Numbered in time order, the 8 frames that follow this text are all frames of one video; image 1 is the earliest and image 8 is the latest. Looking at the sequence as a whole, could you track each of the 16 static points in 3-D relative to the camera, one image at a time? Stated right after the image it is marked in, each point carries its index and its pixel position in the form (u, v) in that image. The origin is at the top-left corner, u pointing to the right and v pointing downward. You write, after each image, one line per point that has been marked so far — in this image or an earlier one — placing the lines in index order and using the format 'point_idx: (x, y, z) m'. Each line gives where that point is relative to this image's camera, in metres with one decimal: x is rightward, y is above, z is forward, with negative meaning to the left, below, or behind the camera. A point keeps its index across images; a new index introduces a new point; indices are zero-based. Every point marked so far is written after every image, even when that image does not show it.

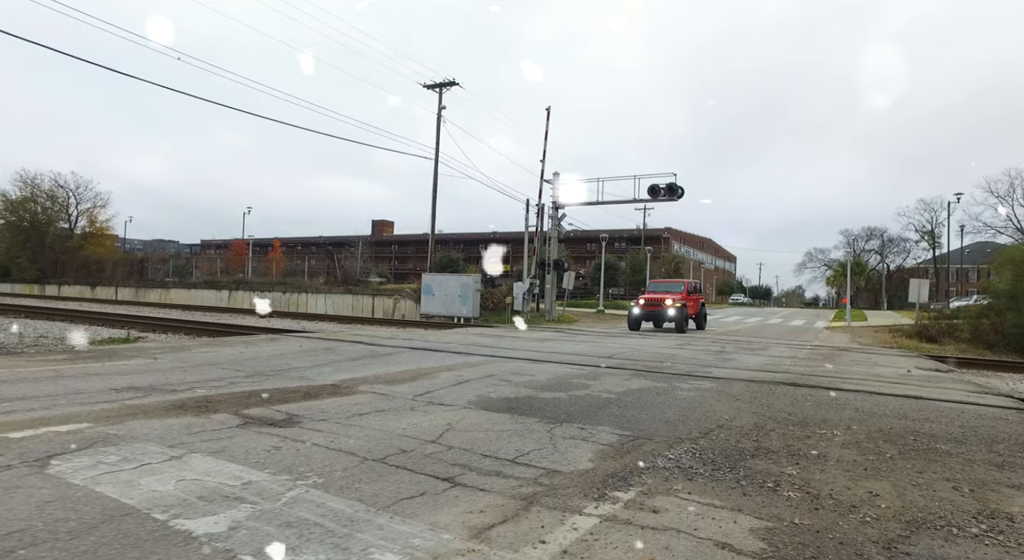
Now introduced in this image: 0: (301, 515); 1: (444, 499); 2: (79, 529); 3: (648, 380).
0: (-1.2, -1.4, +3.5) m
1: (-0.4, -1.4, +4.0) m
2: (-2.3, -1.3, +3.2) m
3: (+2.3, -1.7, +10.3) m
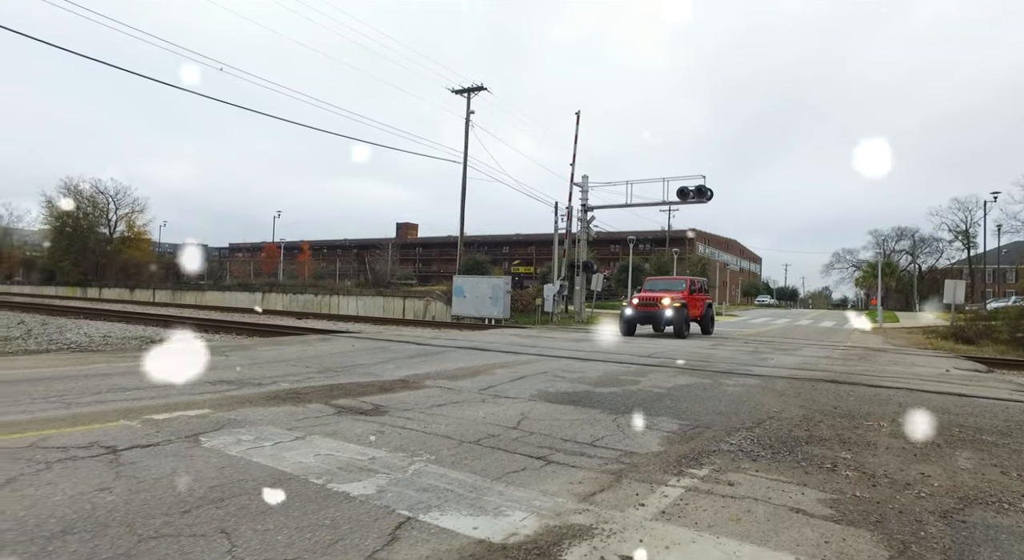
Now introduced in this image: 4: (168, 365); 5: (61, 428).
0: (-0.5, -1.4, +4.1) m
1: (+0.3, -1.5, +4.6) m
2: (-1.6, -1.3, +3.9) m
3: (+3.3, -1.7, +10.8) m
4: (-6.0, -1.5, +10.4) m
5: (-3.9, -1.3, +5.1) m
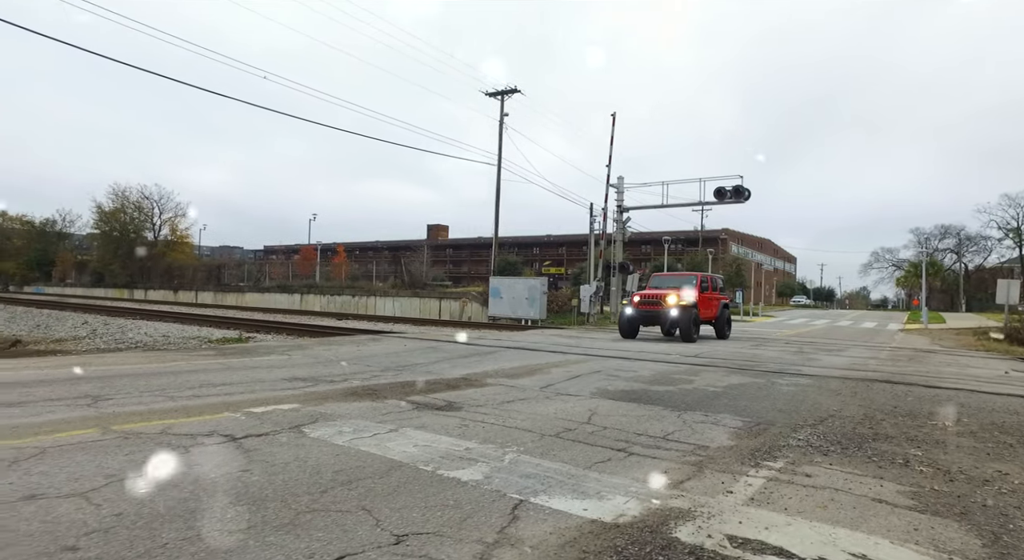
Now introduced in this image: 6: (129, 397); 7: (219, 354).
0: (+0.1, -1.4, +4.5) m
1: (+1.0, -1.5, +4.9) m
2: (-0.9, -1.3, +4.2) m
3: (+4.3, -1.8, +10.9) m
4: (-5.0, -1.5, +11.0) m
5: (-3.1, -1.3, +5.6) m
6: (-4.4, -1.4, +6.8) m
7: (-6.5, -1.6, +13.2) m
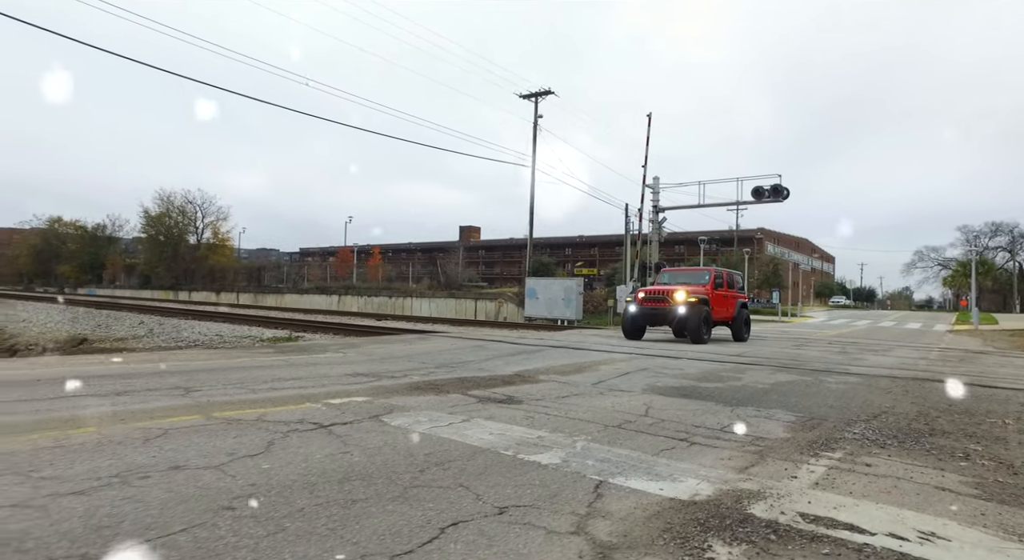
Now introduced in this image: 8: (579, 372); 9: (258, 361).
0: (+0.7, -1.4, +4.8) m
1: (+1.6, -1.5, +5.1) m
2: (-0.3, -1.3, +4.6) m
3: (+5.2, -1.7, +11.0) m
4: (-4.1, -1.6, +11.6) m
5: (-2.5, -1.3, +6.1) m
6: (-3.7, -1.4, +7.4) m
7: (-5.5, -1.7, +13.9) m
8: (+1.2, -1.6, +10.4) m
9: (-4.8, -1.5, +11.4) m
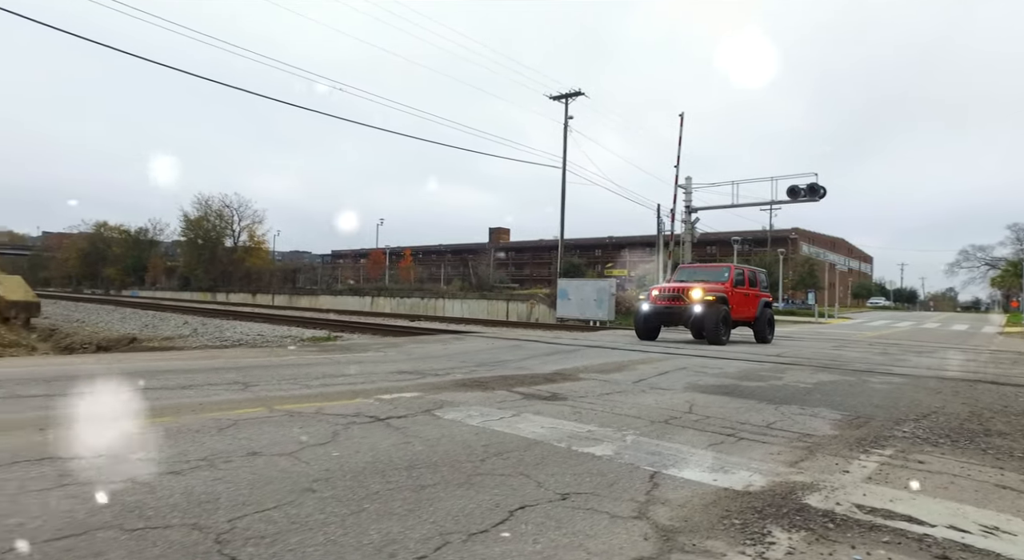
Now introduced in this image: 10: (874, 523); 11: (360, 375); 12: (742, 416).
0: (+1.2, -1.4, +4.9) m
1: (+2.0, -1.4, +5.2) m
2: (+0.1, -1.3, +4.8) m
3: (+5.9, -1.7, +10.9) m
4: (-3.3, -1.6, +11.9) m
5: (-2.0, -1.3, +6.4) m
6: (-3.1, -1.4, +7.7) m
7: (-4.6, -1.7, +14.3) m
8: (+1.9, -1.6, +10.5) m
9: (-4.1, -1.5, +11.7) m
10: (+2.0, -1.3, +3.3) m
11: (-2.3, -1.5, +9.2) m
12: (+2.6, -1.5, +6.8) m
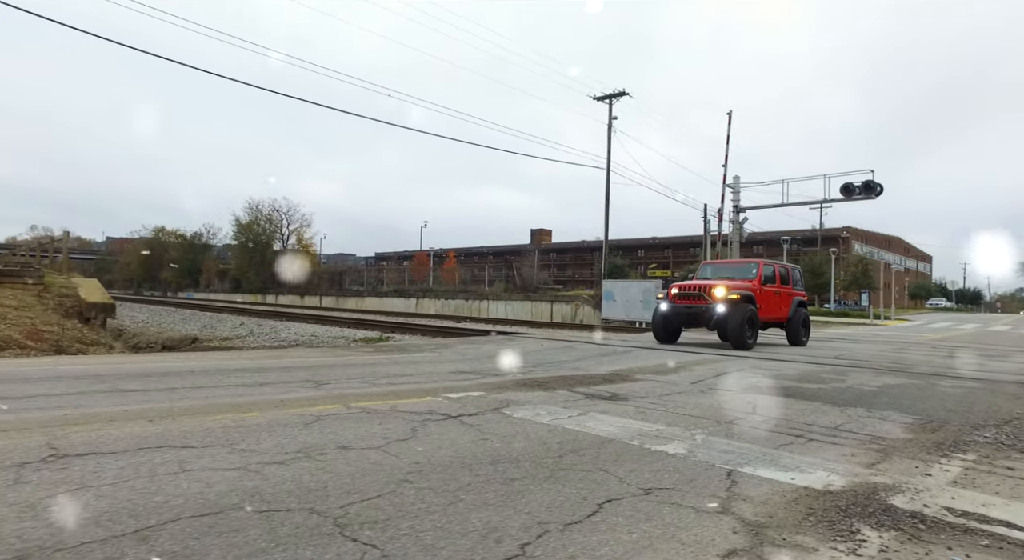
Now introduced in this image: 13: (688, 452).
0: (+1.8, -1.4, +5.0) m
1: (+2.7, -1.5, +5.2) m
2: (+0.7, -1.3, +4.9) m
3: (+6.9, -1.7, +10.7) m
4: (-2.2, -1.6, +12.3) m
5: (-1.3, -1.3, +6.6) m
6: (-2.3, -1.4, +8.0) m
7: (-3.3, -1.7, +14.7) m
8: (+2.9, -1.6, +10.5) m
9: (-3.0, -1.6, +12.1) m
10: (+2.5, -1.3, +3.3) m
11: (-1.4, -1.5, +9.5) m
12: (+3.4, -1.6, +6.8) m
13: (+1.4, -1.4, +4.8) m
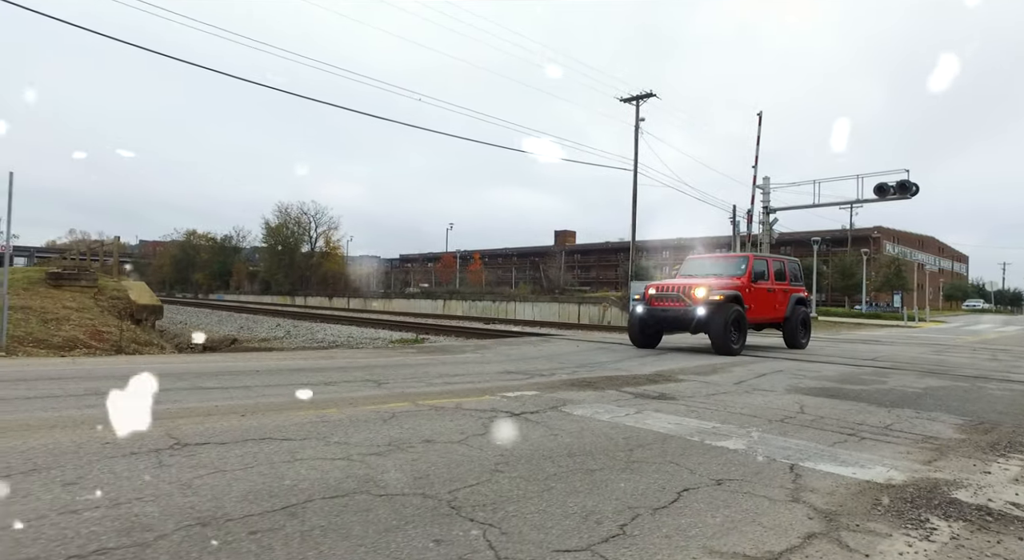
0: (+2.4, -1.4, +5.2) m
1: (+3.3, -1.5, +5.4) m
2: (+1.3, -1.4, +5.2) m
3: (+7.7, -1.8, +10.7) m
4: (-1.3, -1.7, +12.7) m
5: (-0.6, -1.4, +7.0) m
6: (-1.6, -1.5, +8.4) m
7: (-2.4, -1.8, +15.1) m
8: (+3.7, -1.7, +10.7) m
9: (-2.1, -1.7, +12.6) m
10: (+3.0, -1.4, +3.5) m
11: (-0.6, -1.5, +9.8) m
12: (+4.0, -1.6, +6.9) m
13: (+2.0, -1.4, +5.0) m
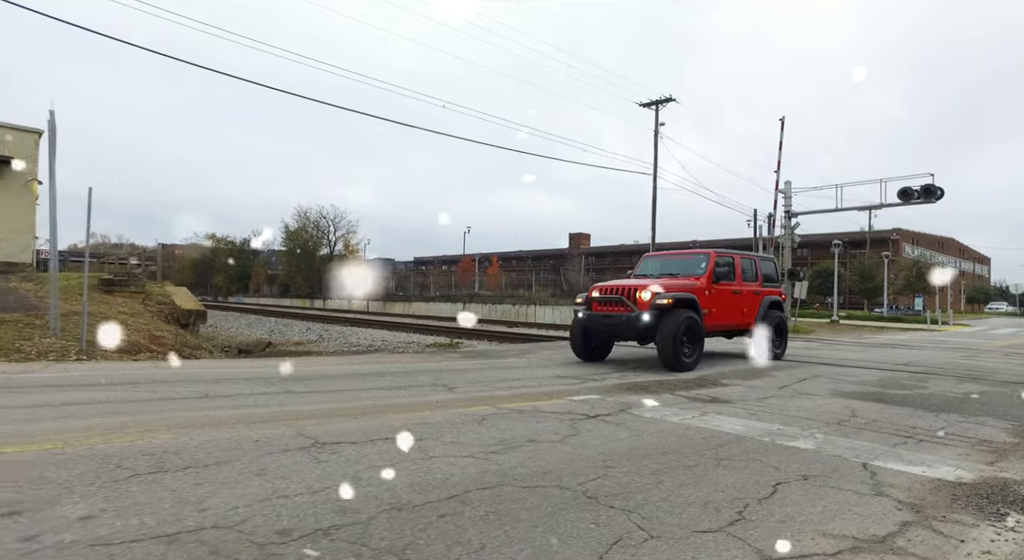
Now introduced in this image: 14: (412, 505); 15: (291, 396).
0: (+3.2, -1.6, +5.6) m
1: (+4.1, -1.6, +5.8) m
2: (+2.1, -1.5, +5.7) m
3: (+8.7, -1.9, +11.0) m
4: (-0.3, -1.8, +13.2) m
5: (+0.3, -1.5, +7.5) m
6: (-0.7, -1.6, +8.9) m
7: (-1.3, -2.0, +15.7) m
8: (+4.6, -1.8, +11.1) m
9: (-1.1, -1.8, +13.1) m
10: (+3.8, -1.5, +3.9) m
11: (+0.3, -1.7, +10.3) m
12: (+4.9, -1.7, +7.3) m
13: (+2.8, -1.6, +5.5) m
14: (-0.6, -1.3, +3.3) m
15: (-2.7, -1.4, +7.2) m
